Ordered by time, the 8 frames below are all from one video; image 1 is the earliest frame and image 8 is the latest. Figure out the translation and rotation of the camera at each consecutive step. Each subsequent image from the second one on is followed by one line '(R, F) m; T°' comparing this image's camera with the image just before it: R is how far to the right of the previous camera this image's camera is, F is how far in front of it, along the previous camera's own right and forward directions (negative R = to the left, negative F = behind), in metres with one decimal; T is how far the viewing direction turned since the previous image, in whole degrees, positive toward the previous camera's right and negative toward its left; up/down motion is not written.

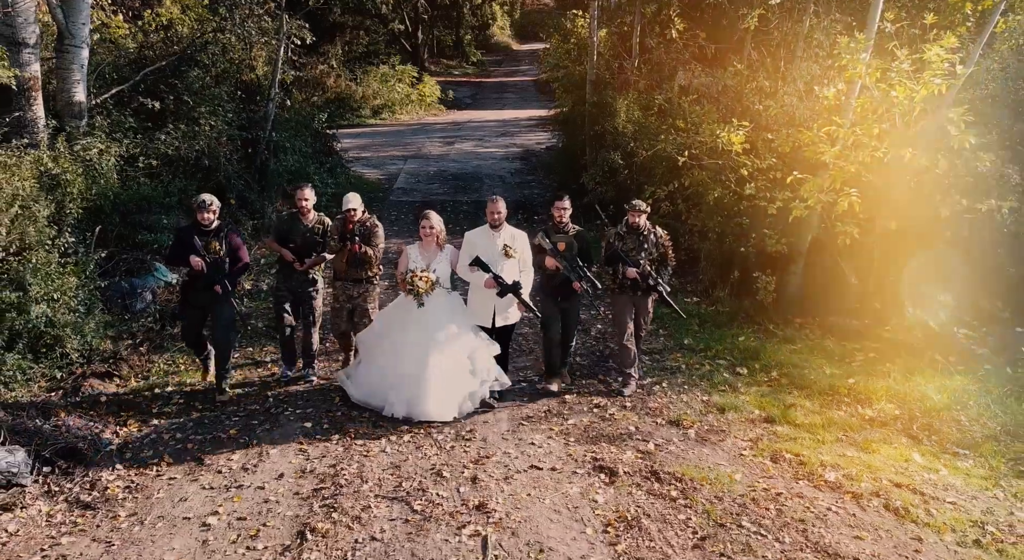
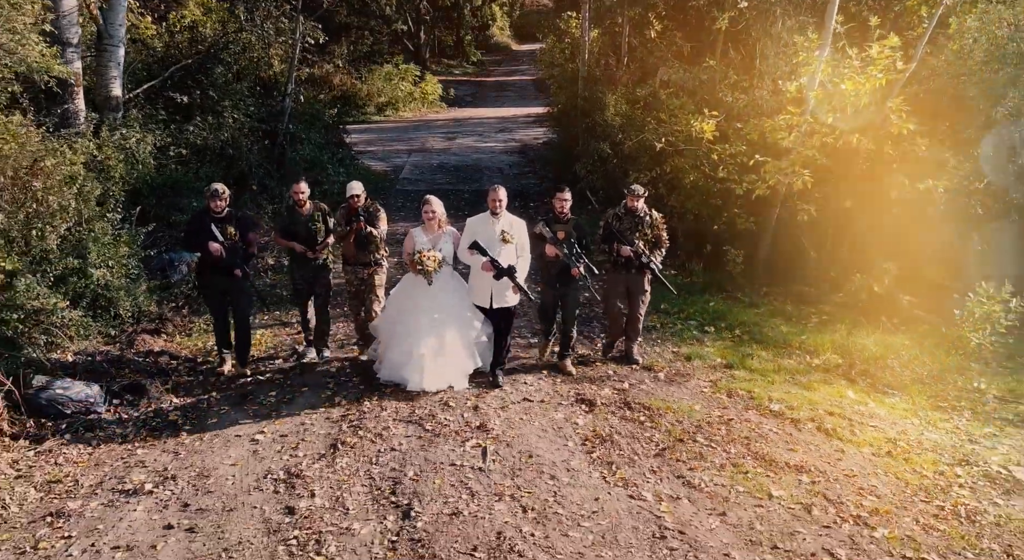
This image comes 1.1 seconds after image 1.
(0.0, -1.0) m; 0°
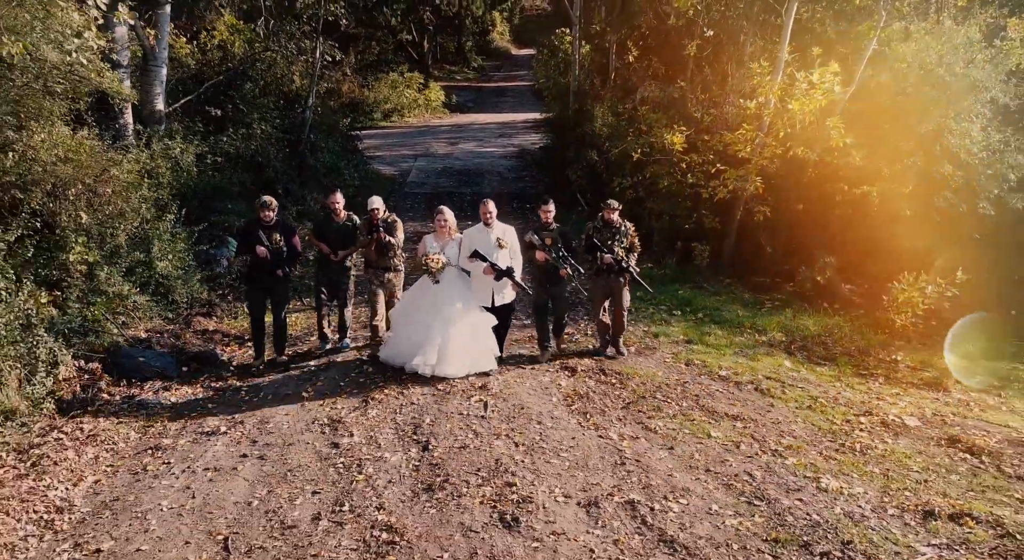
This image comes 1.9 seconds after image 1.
(0.0, -1.4) m; 0°
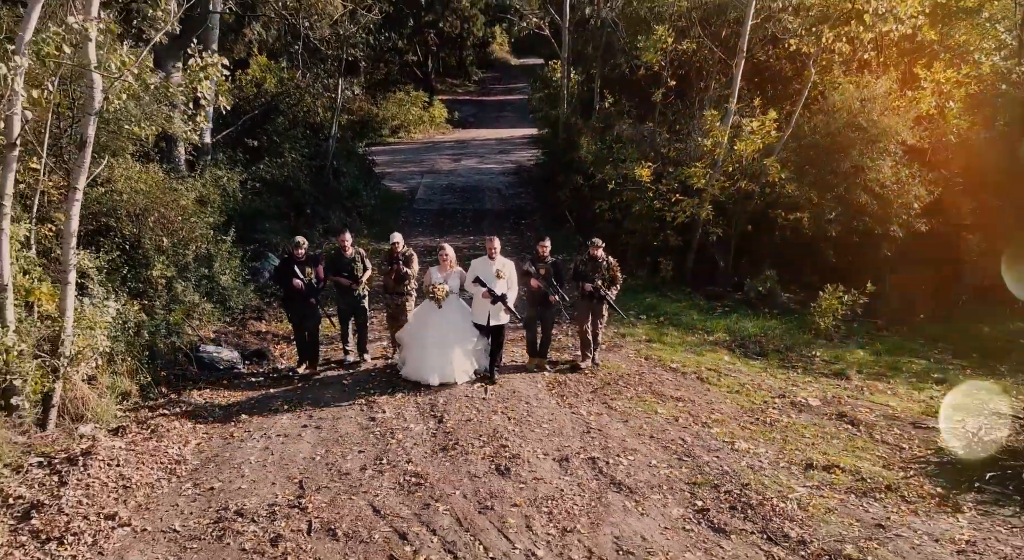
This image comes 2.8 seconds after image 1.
(+0.1, -2.1) m; 0°
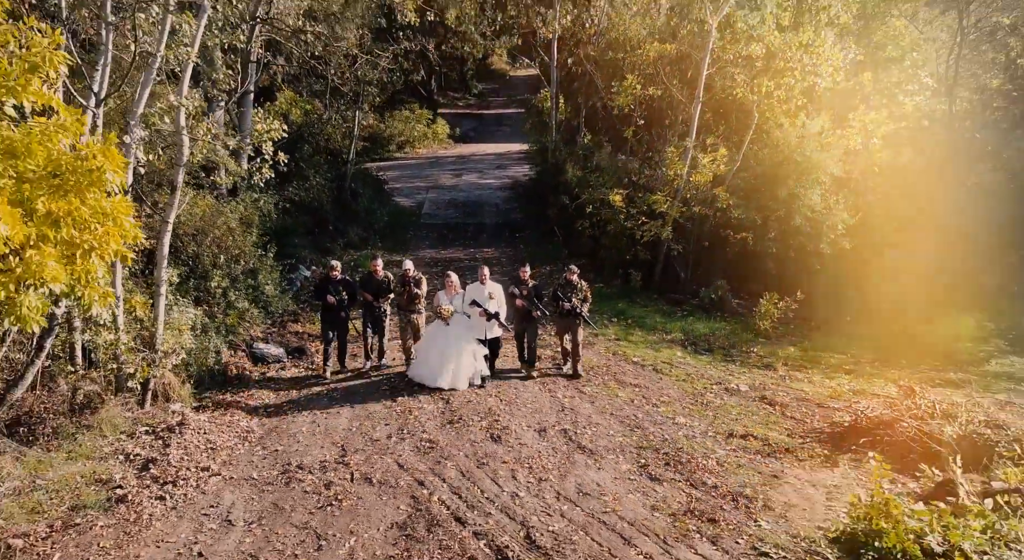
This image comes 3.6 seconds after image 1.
(+0.1, -2.3) m; 0°
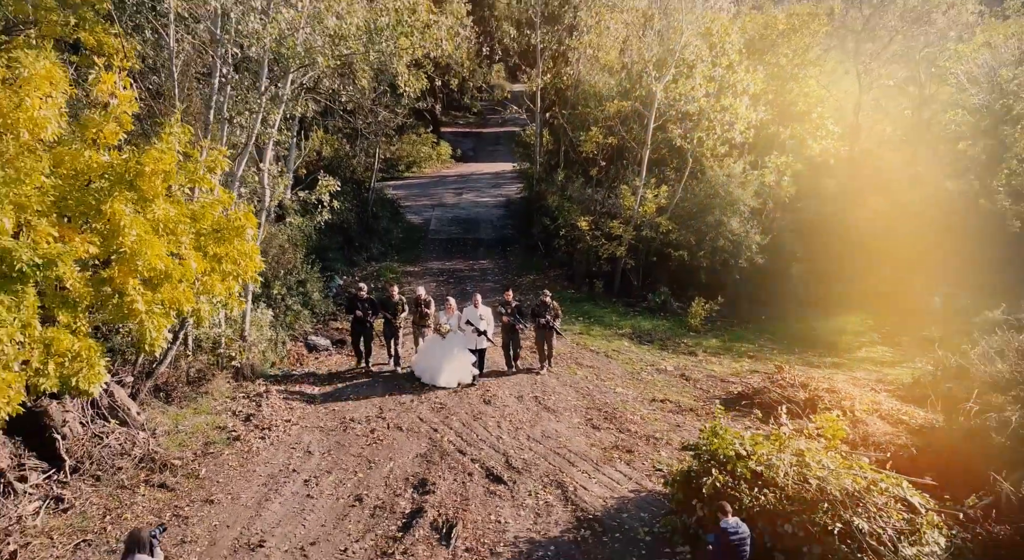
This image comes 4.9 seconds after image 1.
(+0.3, -4.1) m; 0°
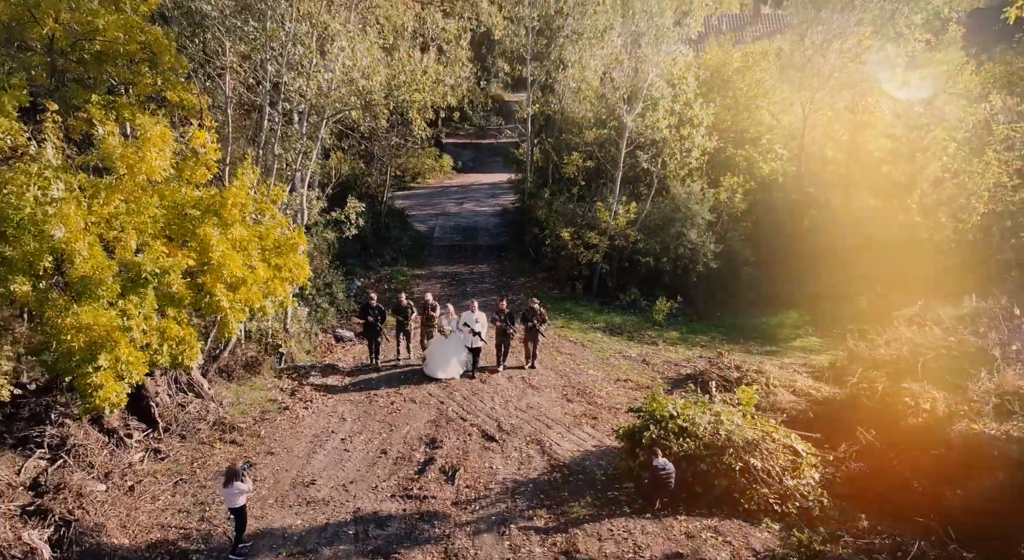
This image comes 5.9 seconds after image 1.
(+0.2, -3.3) m; 0°
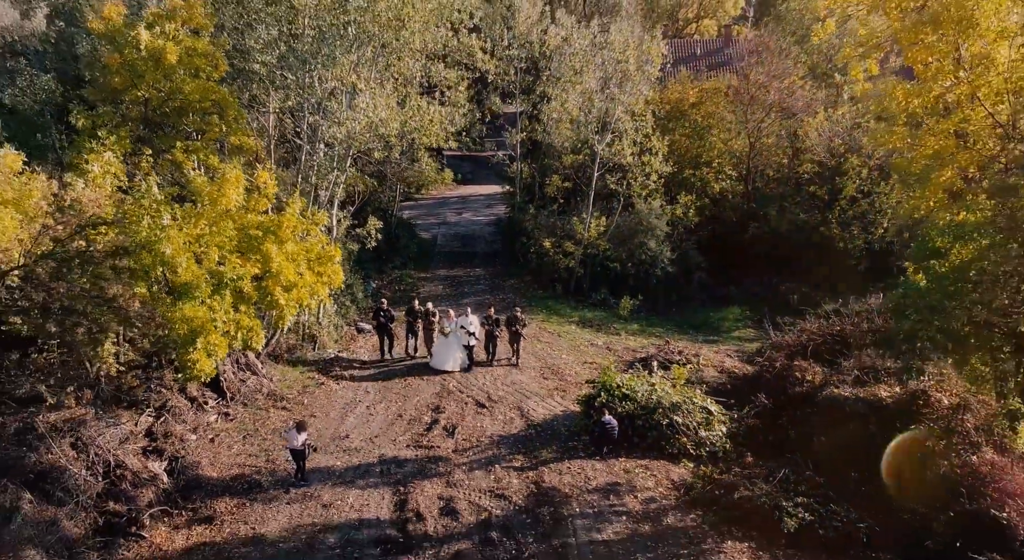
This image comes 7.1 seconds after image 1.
(+0.4, -4.3) m; 0°
